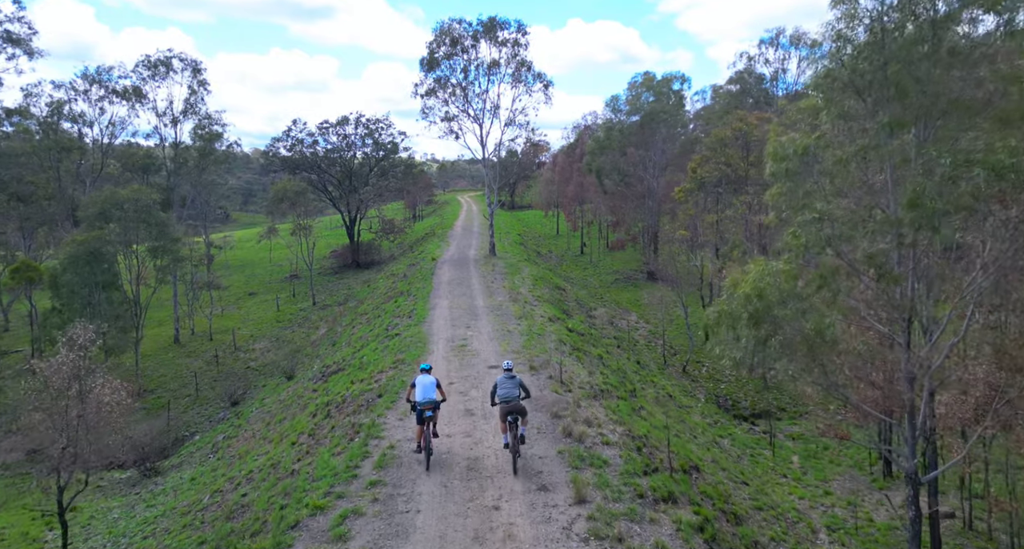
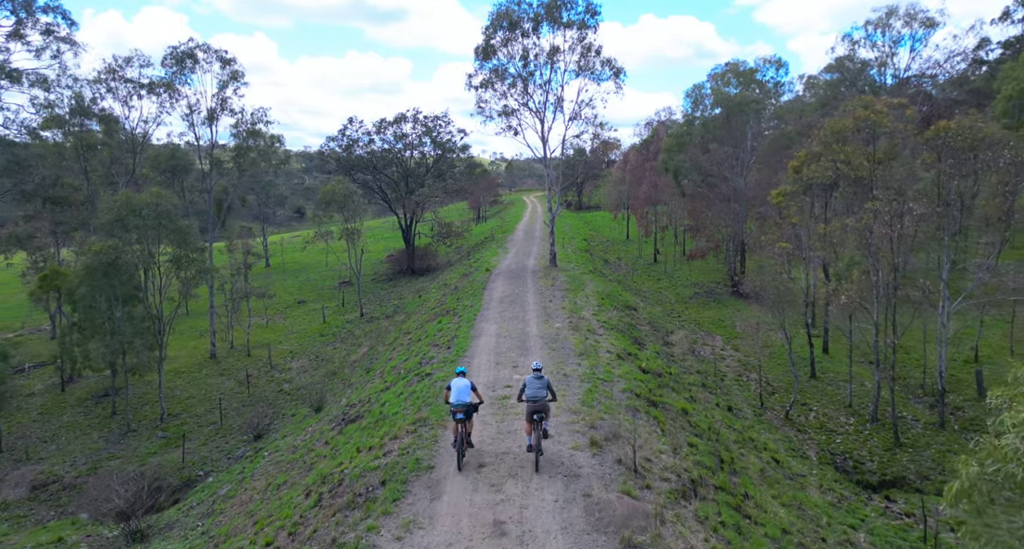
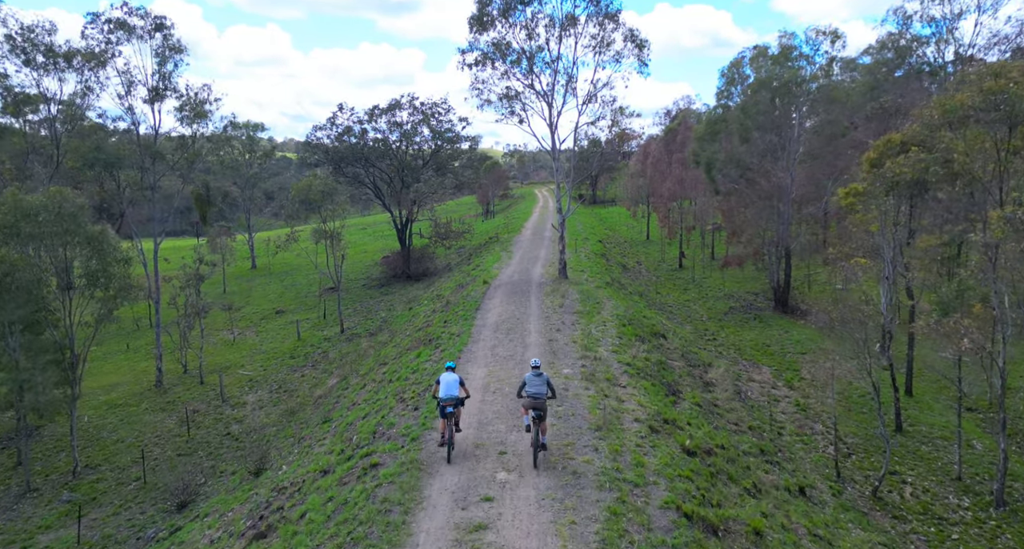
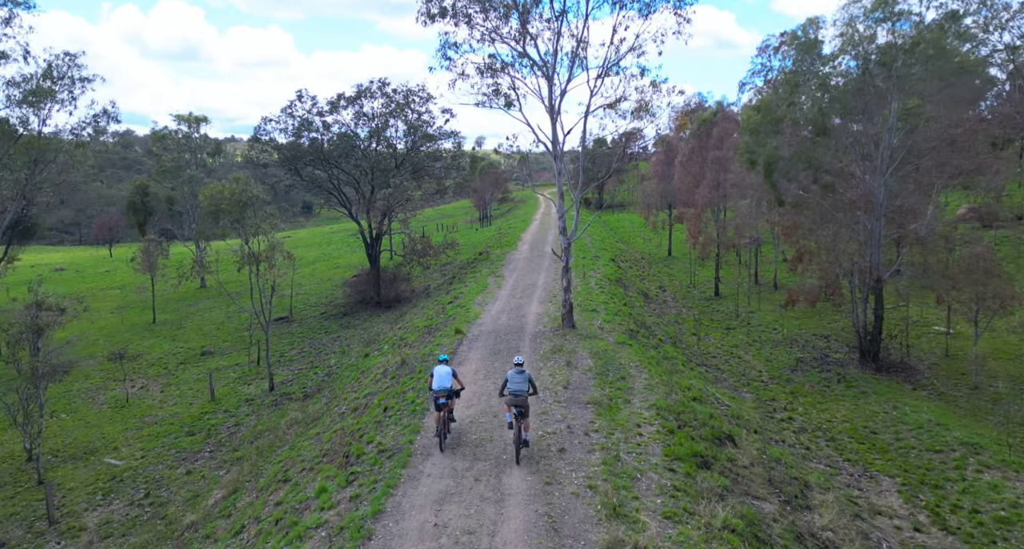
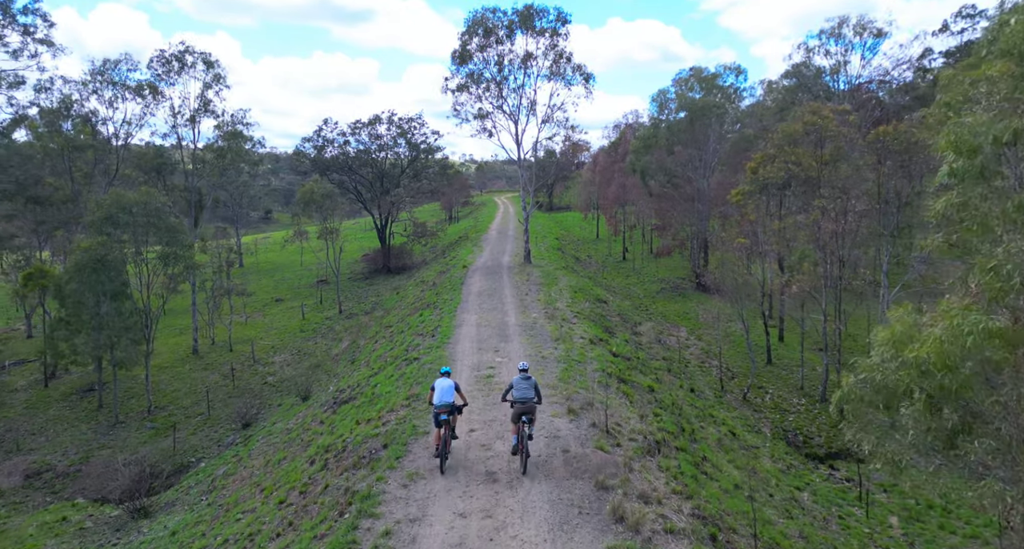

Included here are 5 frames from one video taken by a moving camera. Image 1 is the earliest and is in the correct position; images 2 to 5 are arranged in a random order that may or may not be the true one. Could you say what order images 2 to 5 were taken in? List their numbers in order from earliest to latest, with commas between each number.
5, 2, 3, 4
